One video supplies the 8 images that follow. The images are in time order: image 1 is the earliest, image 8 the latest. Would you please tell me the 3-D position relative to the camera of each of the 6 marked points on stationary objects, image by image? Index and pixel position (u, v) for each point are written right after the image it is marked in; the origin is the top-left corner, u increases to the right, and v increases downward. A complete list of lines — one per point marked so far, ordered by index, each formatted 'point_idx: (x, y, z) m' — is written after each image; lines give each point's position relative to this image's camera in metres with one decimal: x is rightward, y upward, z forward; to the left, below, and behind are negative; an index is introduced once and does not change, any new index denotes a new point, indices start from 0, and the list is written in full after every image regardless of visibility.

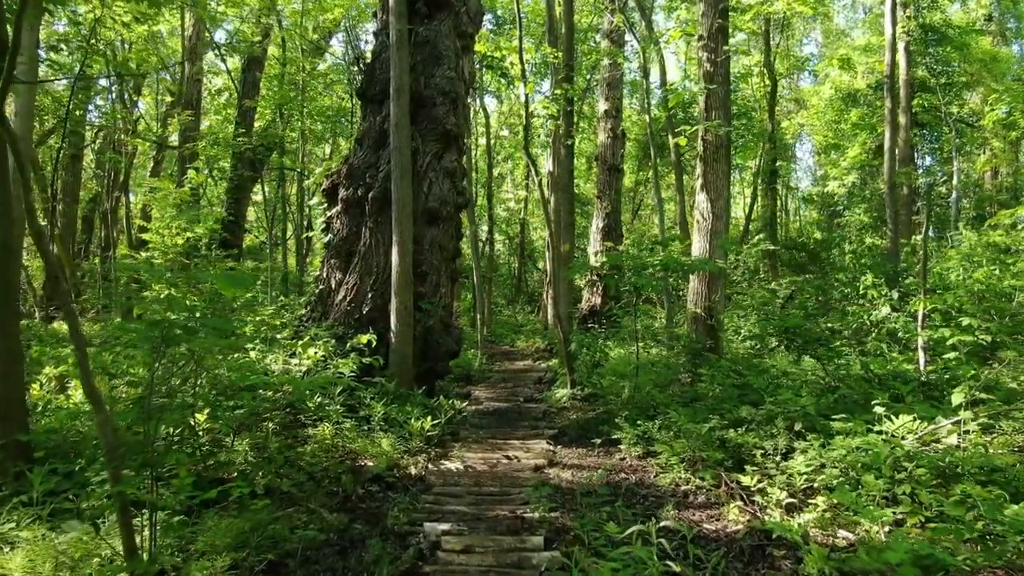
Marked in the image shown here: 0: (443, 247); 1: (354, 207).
0: (-0.6, +0.4, +8.7) m
1: (-1.4, +0.7, +8.4) m
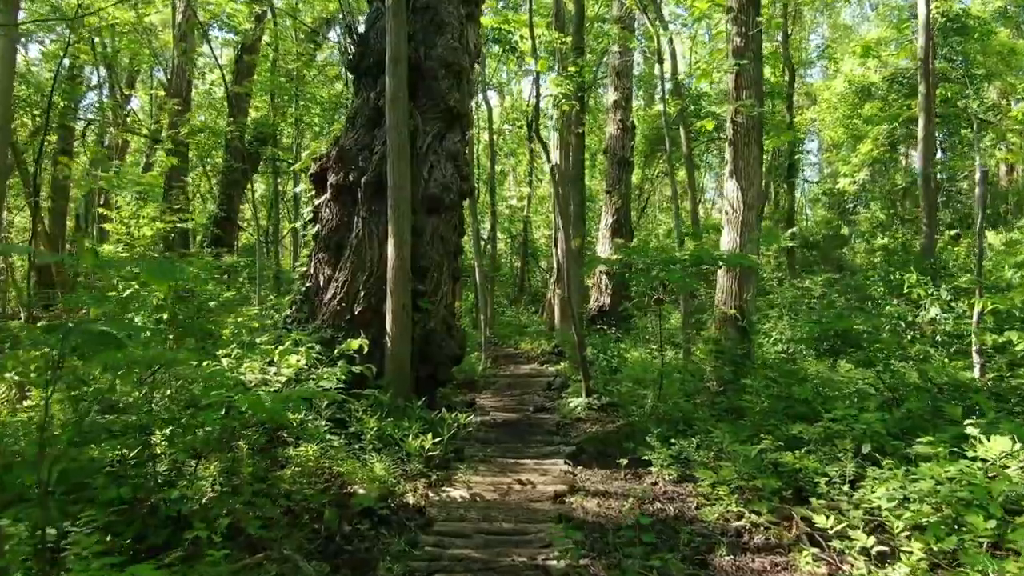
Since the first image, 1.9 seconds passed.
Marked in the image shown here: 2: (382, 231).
0: (-0.5, +0.4, +7.8) m
1: (-1.3, +0.7, +7.4) m
2: (-1.0, +0.4, +7.2) m
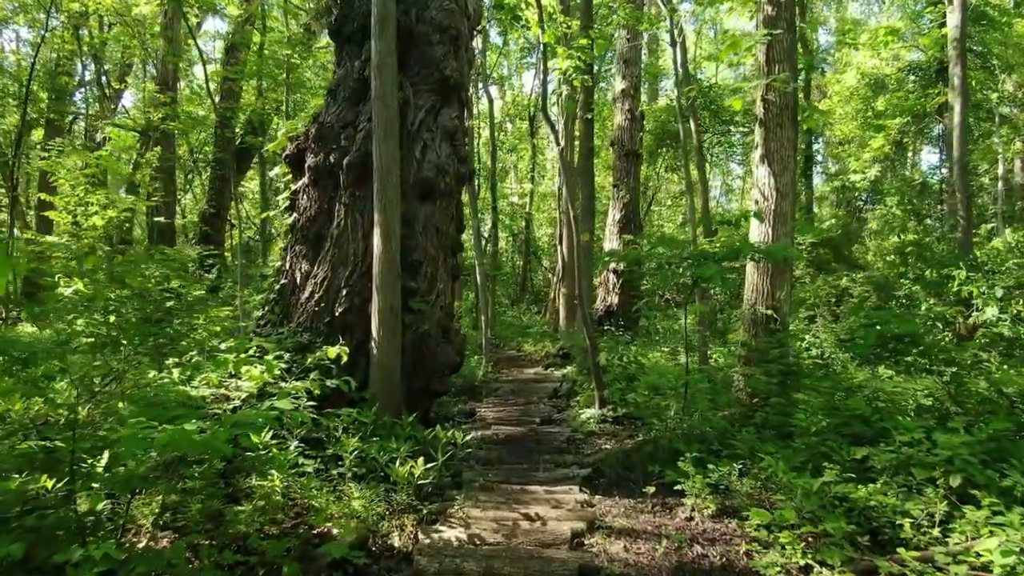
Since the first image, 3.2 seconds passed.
0: (-0.5, +0.4, +6.8) m
1: (-1.3, +0.7, +6.5) m
2: (-0.9, +0.4, +6.3) m
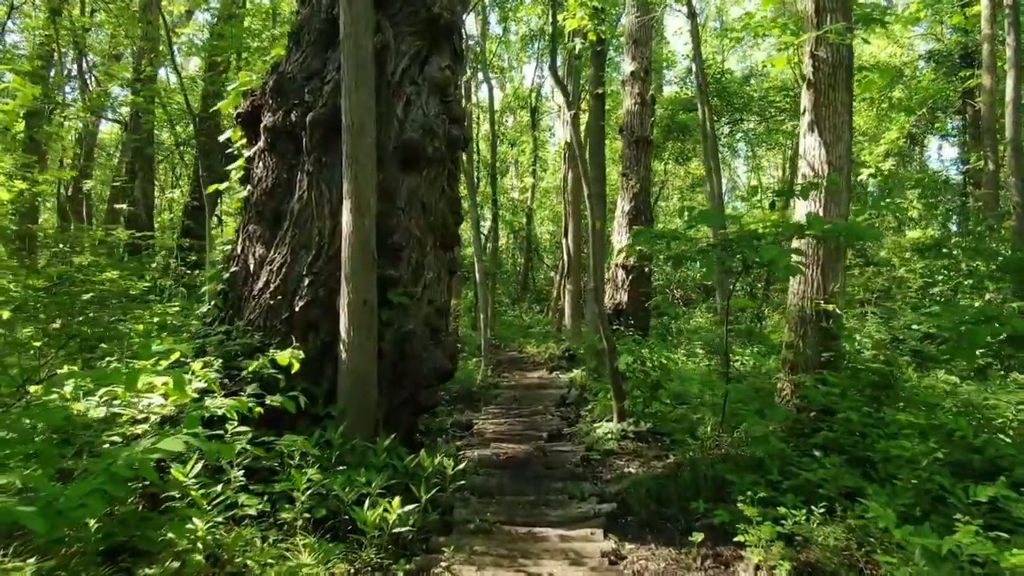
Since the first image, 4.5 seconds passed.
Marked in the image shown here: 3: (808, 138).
0: (-0.5, +0.5, +5.6) m
1: (-1.2, +0.8, +5.2) m
2: (-0.9, +0.5, +5.0) m
3: (+2.1, +1.0, +6.8) m
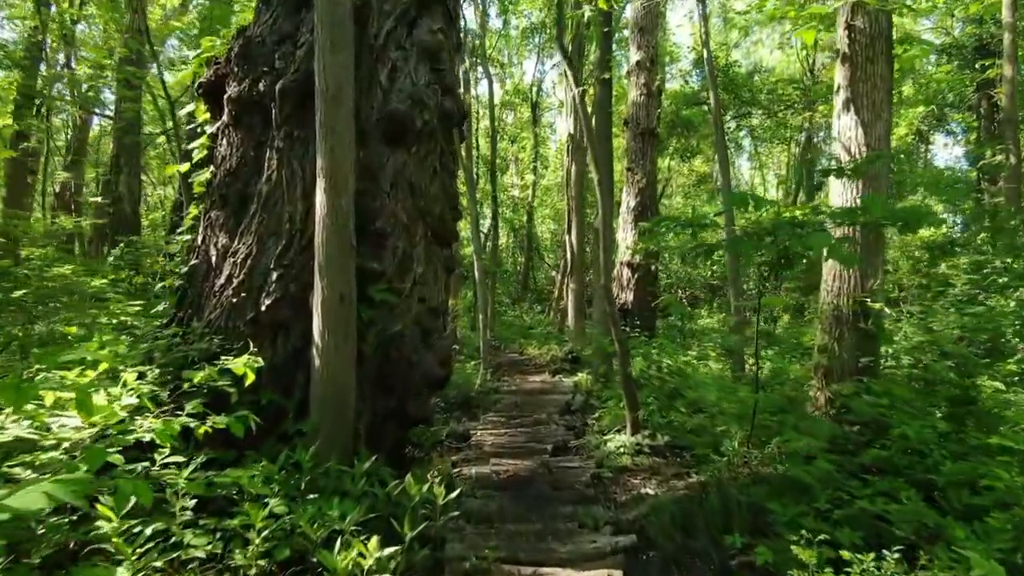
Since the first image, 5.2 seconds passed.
0: (-0.5, +0.5, +4.9) m
1: (-1.2, +0.8, +4.6) m
2: (-0.9, +0.5, +4.3) m
3: (+2.1, +1.1, +6.1) m
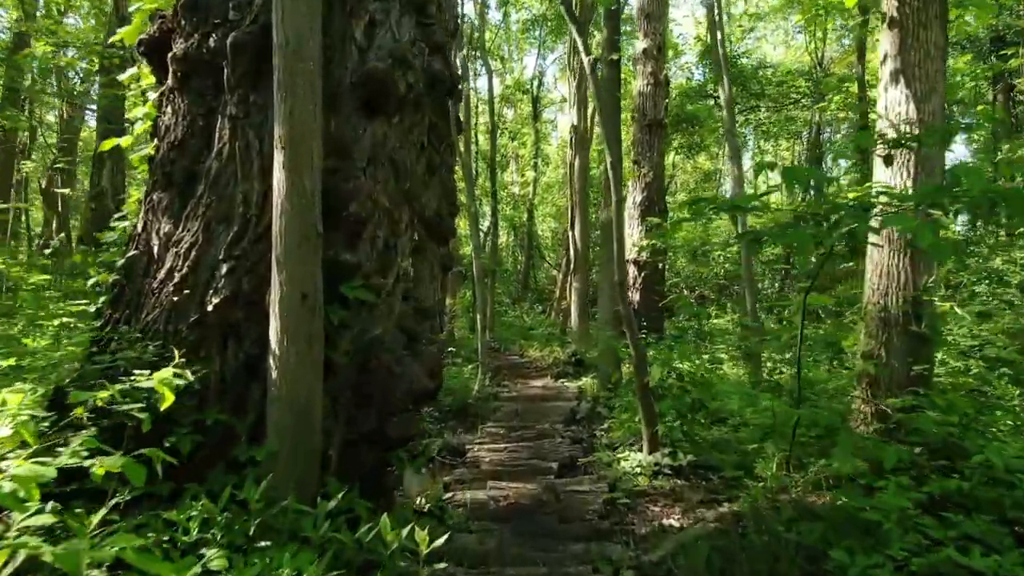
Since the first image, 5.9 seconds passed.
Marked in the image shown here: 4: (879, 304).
0: (-0.4, +0.5, +4.1) m
1: (-1.2, +0.8, +3.8) m
2: (-0.9, +0.5, +3.6) m
3: (+2.1, +1.1, +5.3) m
4: (+2.0, -0.1, +5.2) m
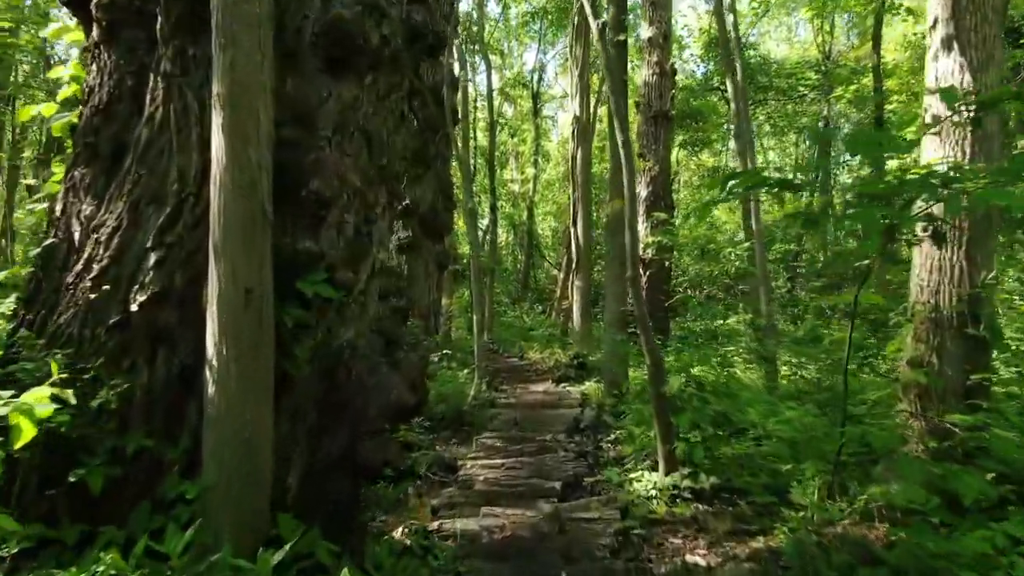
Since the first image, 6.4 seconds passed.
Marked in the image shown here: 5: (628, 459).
0: (-0.5, +0.5, +3.5) m
1: (-1.2, +0.8, +3.1) m
2: (-0.9, +0.6, +2.9) m
3: (+2.1, +1.1, +4.7) m
4: (+2.0, -0.1, +4.6) m
5: (+0.6, -1.0, +5.5) m
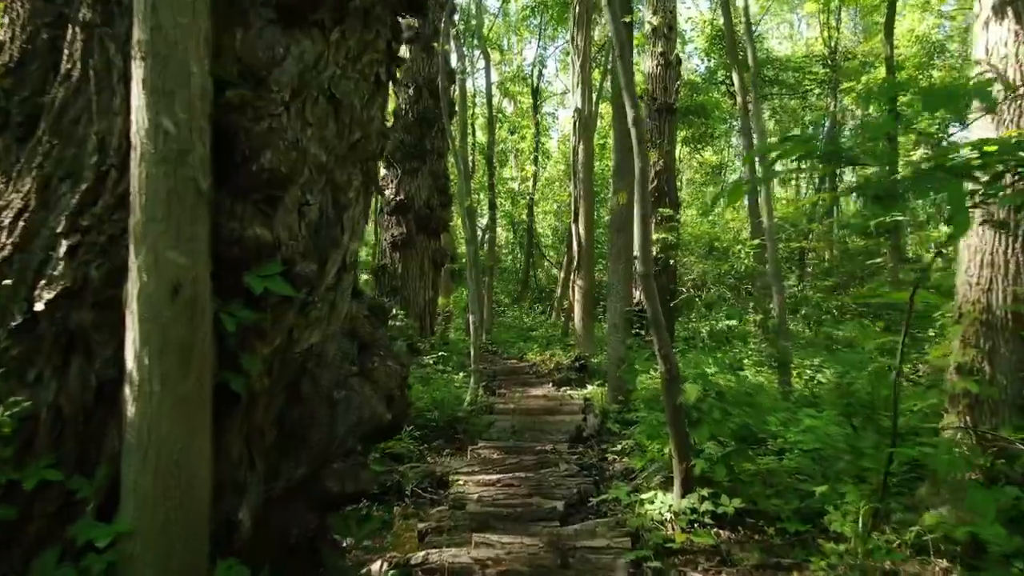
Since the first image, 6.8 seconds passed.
0: (-0.5, +0.5, +2.9) m
1: (-1.2, +0.9, +2.6) m
2: (-0.9, +0.6, +2.4) m
3: (+2.1, +1.1, +4.2) m
4: (+2.0, -0.1, +4.0) m
5: (+0.6, -0.9, +4.9) m
